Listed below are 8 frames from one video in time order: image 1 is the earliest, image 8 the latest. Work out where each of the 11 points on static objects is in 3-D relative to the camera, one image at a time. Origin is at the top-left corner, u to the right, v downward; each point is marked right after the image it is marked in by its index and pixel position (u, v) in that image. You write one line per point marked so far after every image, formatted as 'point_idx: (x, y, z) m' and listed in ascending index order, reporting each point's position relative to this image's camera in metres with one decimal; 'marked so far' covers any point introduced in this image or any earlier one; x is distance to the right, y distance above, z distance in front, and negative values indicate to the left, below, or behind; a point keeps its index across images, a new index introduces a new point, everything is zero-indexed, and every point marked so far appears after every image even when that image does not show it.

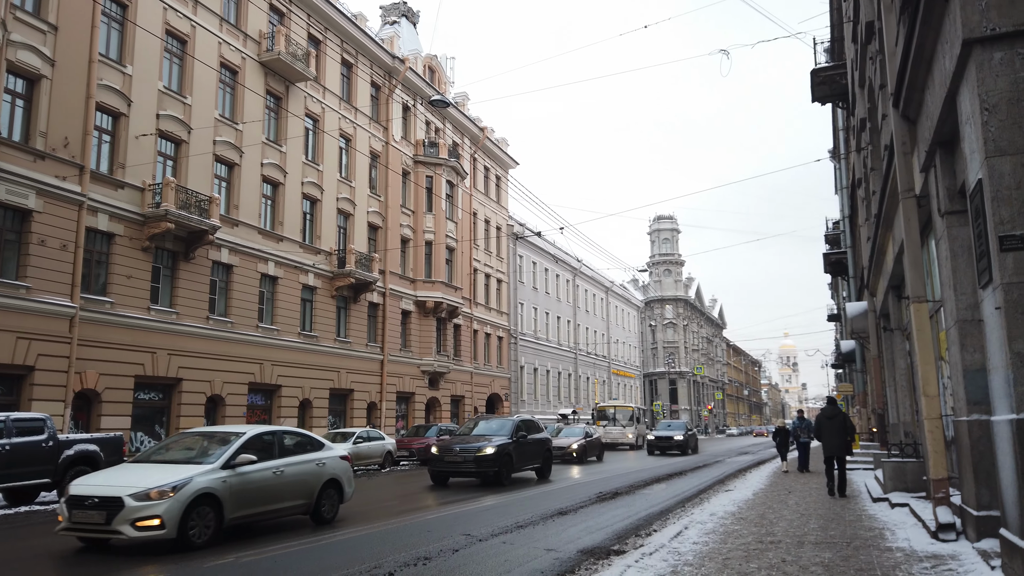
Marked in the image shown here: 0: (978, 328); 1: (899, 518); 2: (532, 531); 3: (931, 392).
0: (+4.7, -0.4, +7.5) m
1: (+5.1, -3.0, +9.8) m
2: (+0.3, -3.6, +11.2) m
3: (+4.8, -1.2, +8.5) m
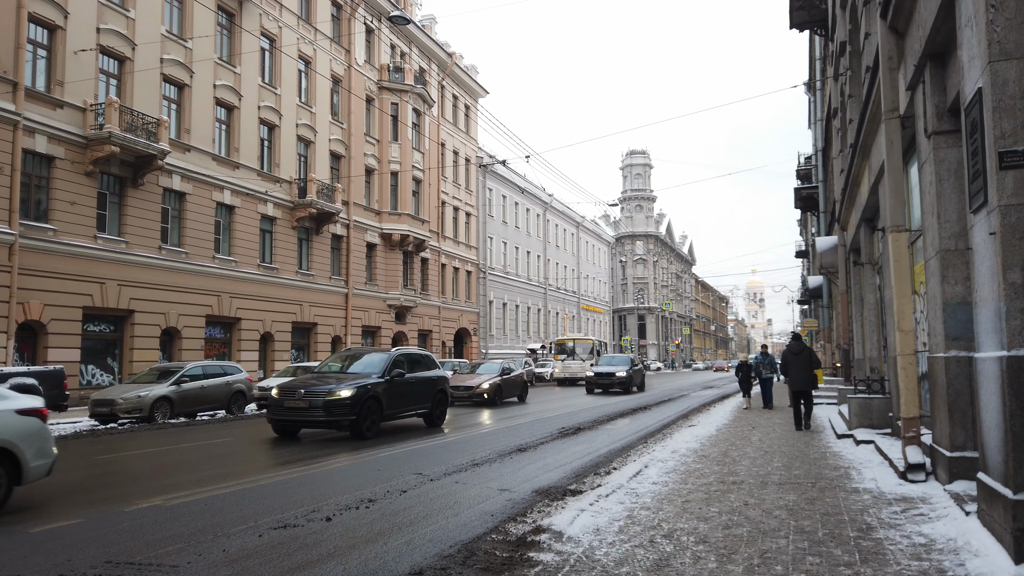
0: (+4.2, +0.3, +7.0) m
1: (+4.5, -2.2, +9.4) m
2: (-0.3, -2.6, +10.7) m
3: (+4.3, -0.4, +8.0) m
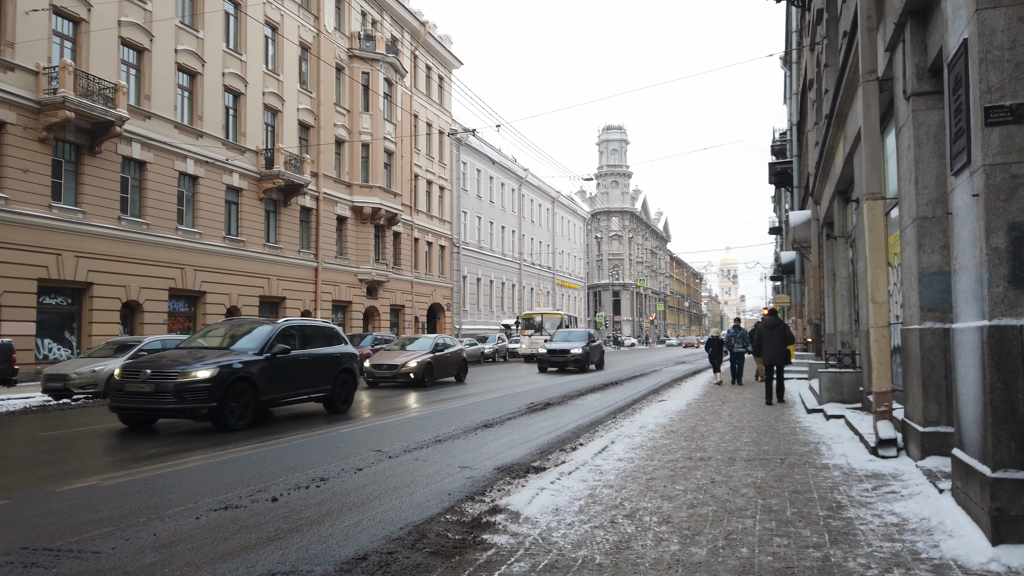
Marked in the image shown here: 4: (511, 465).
0: (+3.8, +0.6, +6.7) m
1: (+4.0, -1.8, +9.2) m
2: (-0.8, -2.2, +10.4) m
3: (+3.8, -0.1, +7.8) m
4: (0.0, -2.1, +8.8) m
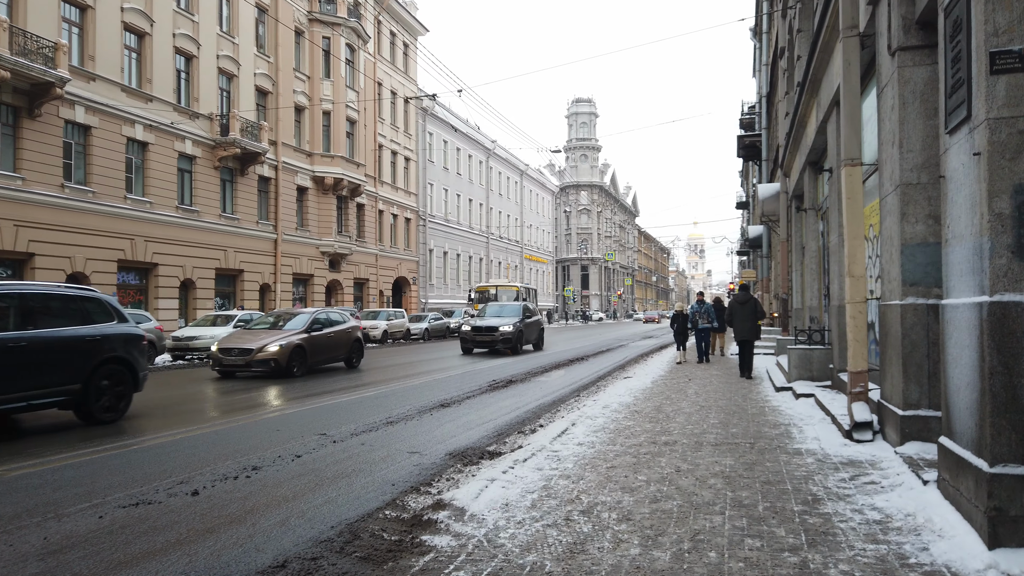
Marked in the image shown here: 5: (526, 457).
0: (+3.4, +0.8, +6.2) m
1: (+3.5, -1.5, +8.8) m
2: (-1.4, -1.8, +9.7) m
3: (+3.4, +0.2, +7.3) m
4: (-0.5, -1.8, +8.3) m
5: (+0.1, -1.6, +7.0) m
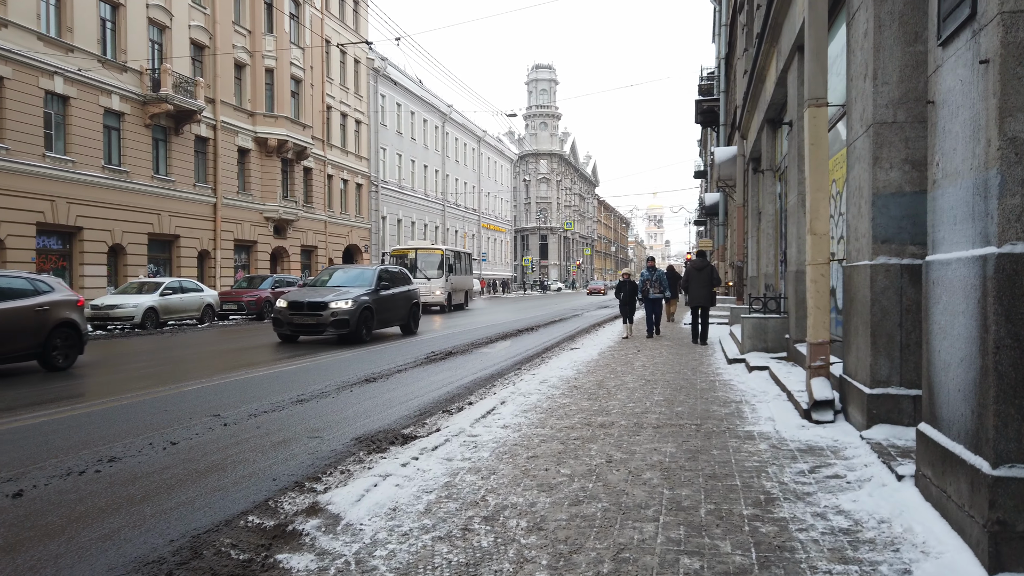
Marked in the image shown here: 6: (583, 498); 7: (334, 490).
0: (+2.7, +1.1, +5.2) m
1: (+2.7, -1.1, +8.0) m
2: (-2.3, -1.4, +8.6) m
3: (+2.6, +0.5, +6.4) m
4: (-1.3, -1.4, +7.2) m
5: (-0.6, -1.3, +6.0) m
6: (+0.4, -1.2, +4.3) m
7: (-1.2, -1.3, +4.7) m
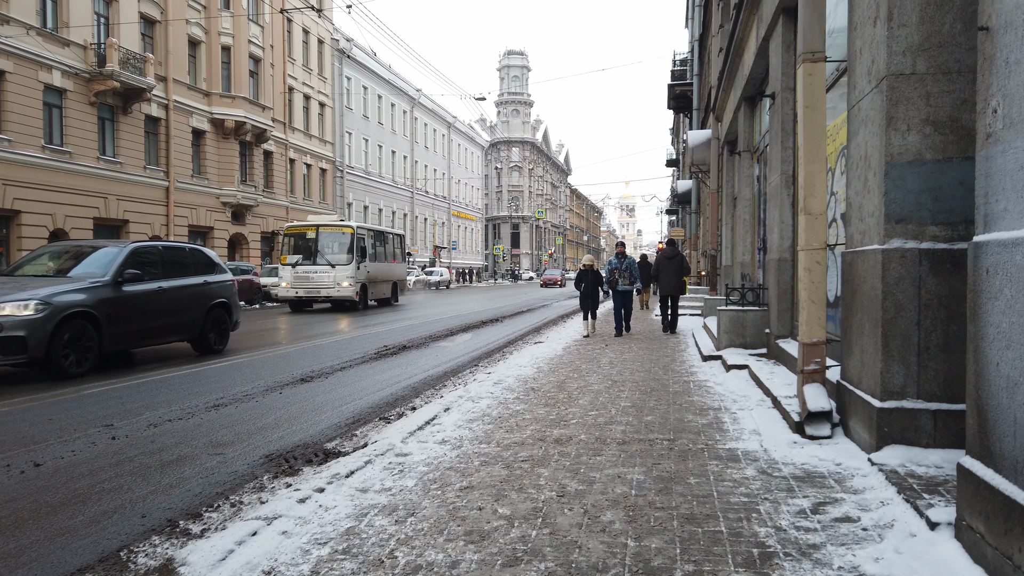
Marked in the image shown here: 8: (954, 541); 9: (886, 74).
0: (+2.3, +1.1, +4.2) m
1: (+2.2, -1.0, +7.0) m
2: (-2.8, -1.2, +7.5) m
3: (+2.2, +0.6, +5.4) m
4: (-1.8, -1.3, +6.1) m
5: (-1.0, -1.2, +4.9) m
6: (0.0, -1.2, +3.3) m
7: (-1.5, -1.2, +3.7) m
8: (+1.8, -1.0, +3.1) m
9: (+2.2, +1.2, +4.3) m
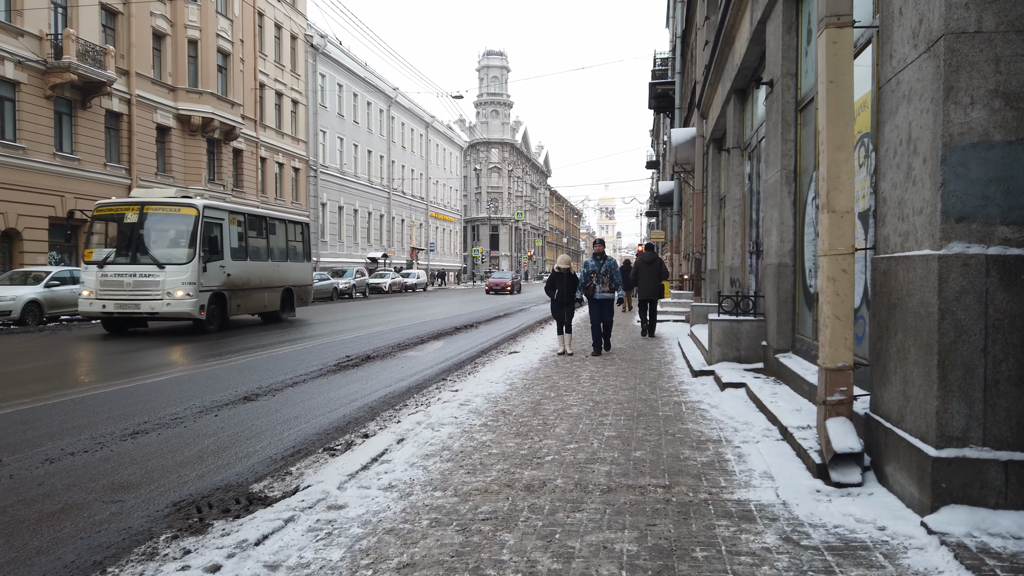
0: (+2.1, +1.1, +3.3) m
1: (+1.9, -1.1, +6.1) m
2: (-3.1, -1.3, +6.4) m
3: (+2.0, +0.5, +4.5) m
4: (-2.0, -1.4, +5.1) m
5: (-1.2, -1.3, +3.9) m
6: (-0.1, -1.2, +2.3) m
7: (-1.7, -1.3, +2.6) m
8: (+1.6, -1.1, +2.1) m
9: (+2.0, +1.2, +3.4) m
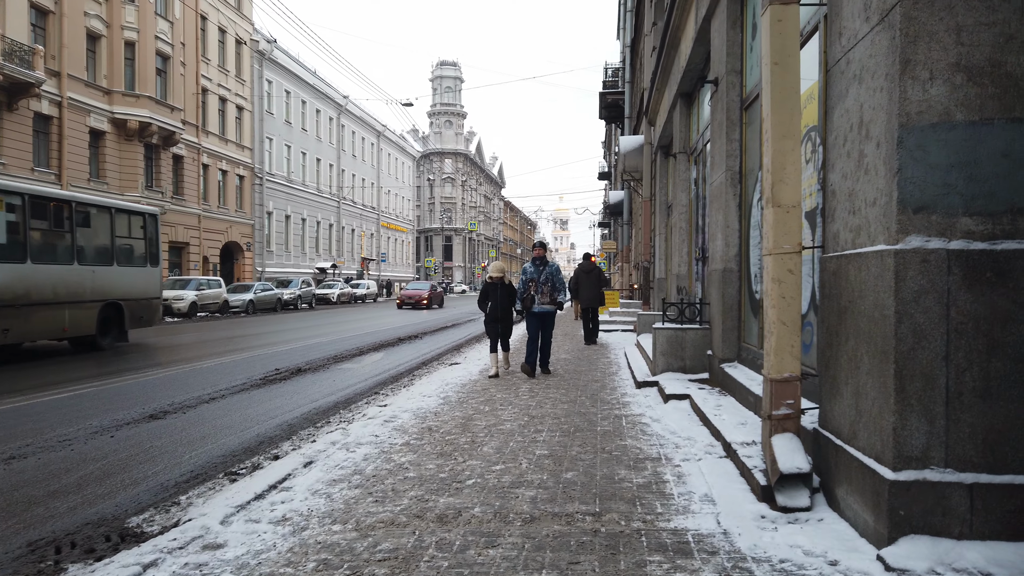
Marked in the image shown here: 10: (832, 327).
0: (+1.7, +1.1, +3.0) m
1: (+1.3, -1.1, +5.7) m
2: (-3.7, -1.4, +5.7) m
3: (+1.5, +0.5, +4.1) m
4: (-2.5, -1.4, +4.4) m
5: (-1.7, -1.3, +3.3) m
6: (-0.5, -1.2, +1.7) m
7: (-2.1, -1.3, +2.0) m
8: (+1.3, -1.1, +1.7) m
9: (+1.6, +1.2, +3.0) m
10: (+1.6, -0.2, +3.7) m
